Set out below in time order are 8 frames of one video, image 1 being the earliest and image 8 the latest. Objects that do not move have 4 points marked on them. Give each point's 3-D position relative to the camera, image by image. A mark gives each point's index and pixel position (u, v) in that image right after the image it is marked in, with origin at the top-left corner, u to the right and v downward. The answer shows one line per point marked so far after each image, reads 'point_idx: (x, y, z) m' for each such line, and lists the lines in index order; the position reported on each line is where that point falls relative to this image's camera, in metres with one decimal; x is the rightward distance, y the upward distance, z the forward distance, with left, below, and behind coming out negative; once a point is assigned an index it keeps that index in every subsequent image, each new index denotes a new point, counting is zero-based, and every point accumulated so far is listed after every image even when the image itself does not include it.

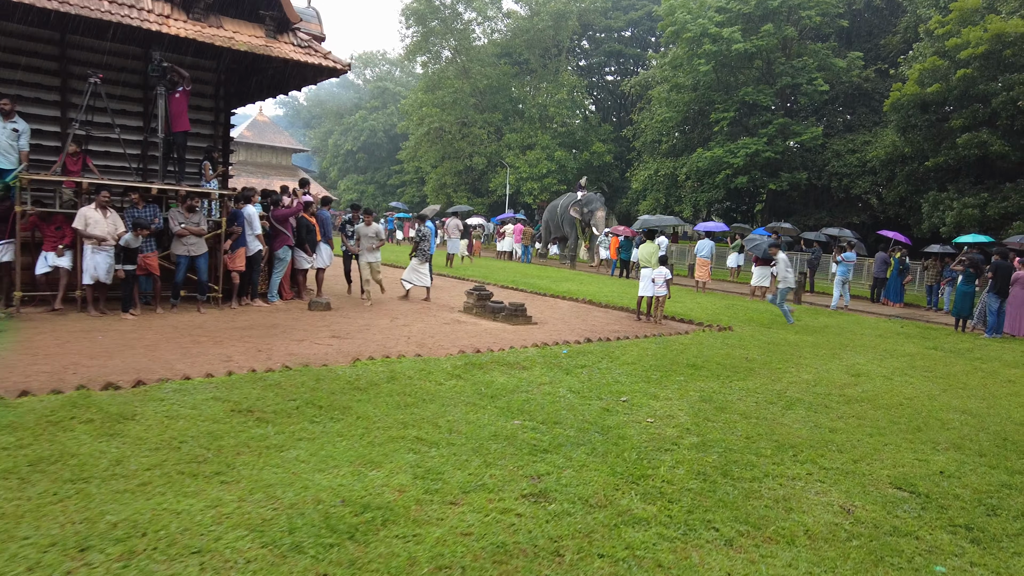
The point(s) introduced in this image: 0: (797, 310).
0: (+5.9, -0.5, +13.7) m
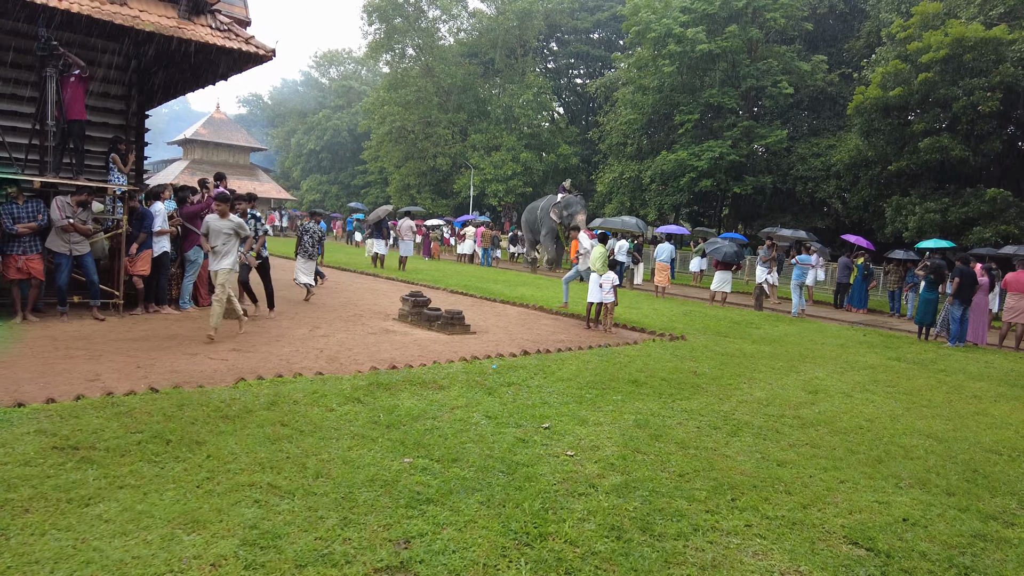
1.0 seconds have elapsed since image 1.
0: (+4.8, -0.6, +13.2) m
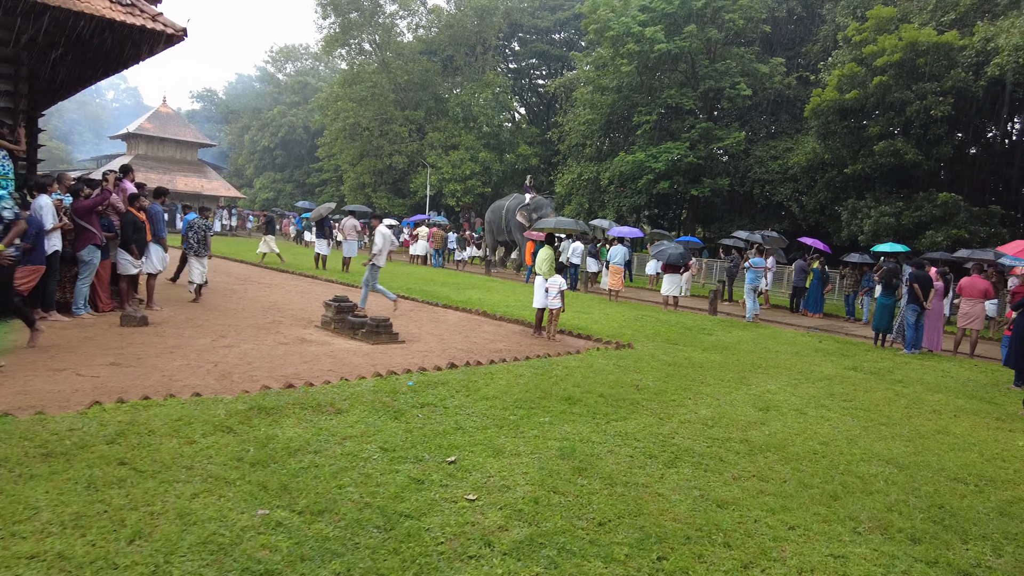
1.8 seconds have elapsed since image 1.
0: (+3.8, -0.7, +12.7) m
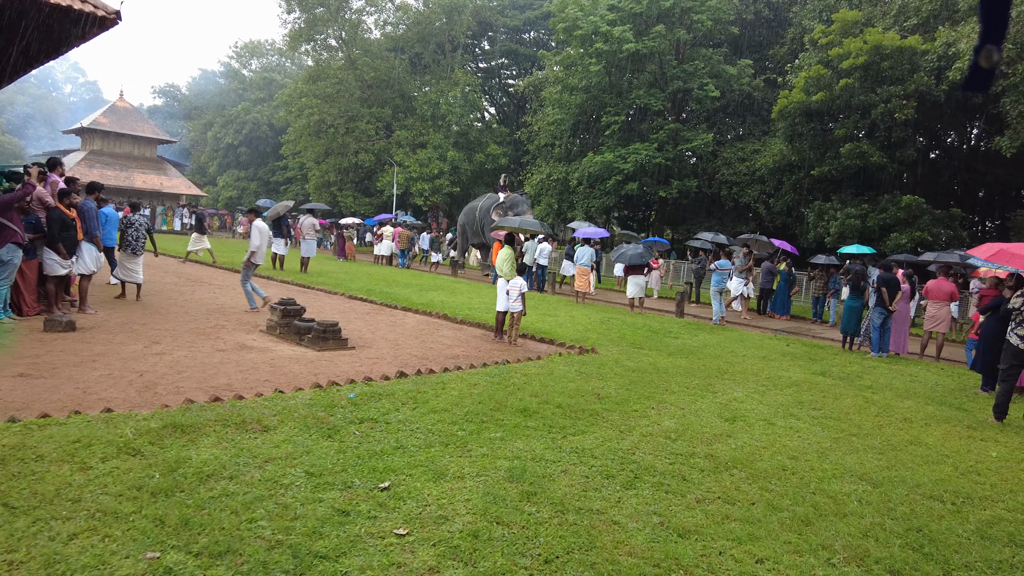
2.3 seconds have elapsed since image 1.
0: (+3.1, -0.7, +12.4) m
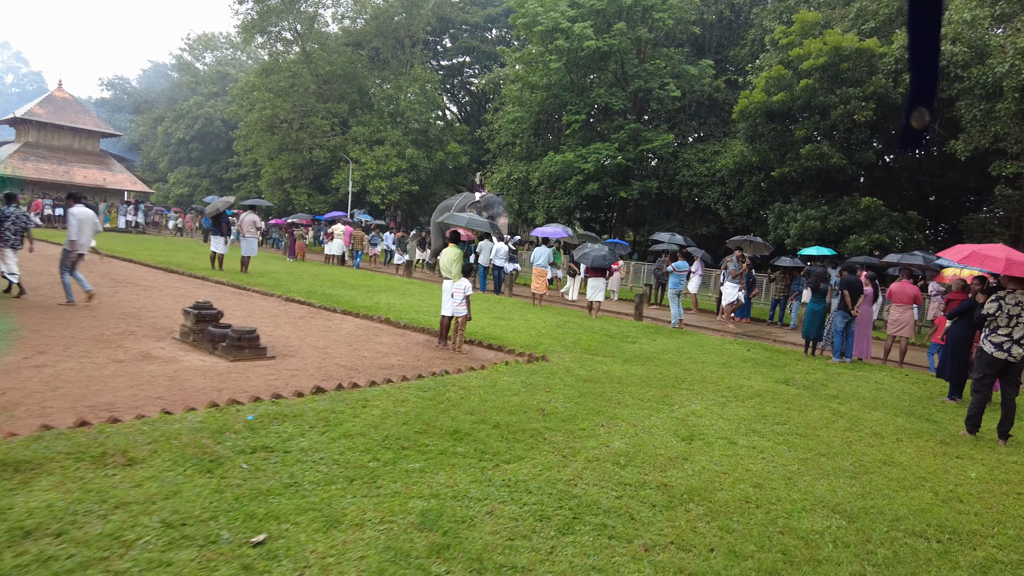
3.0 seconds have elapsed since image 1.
0: (+2.2, -0.7, +11.8) m
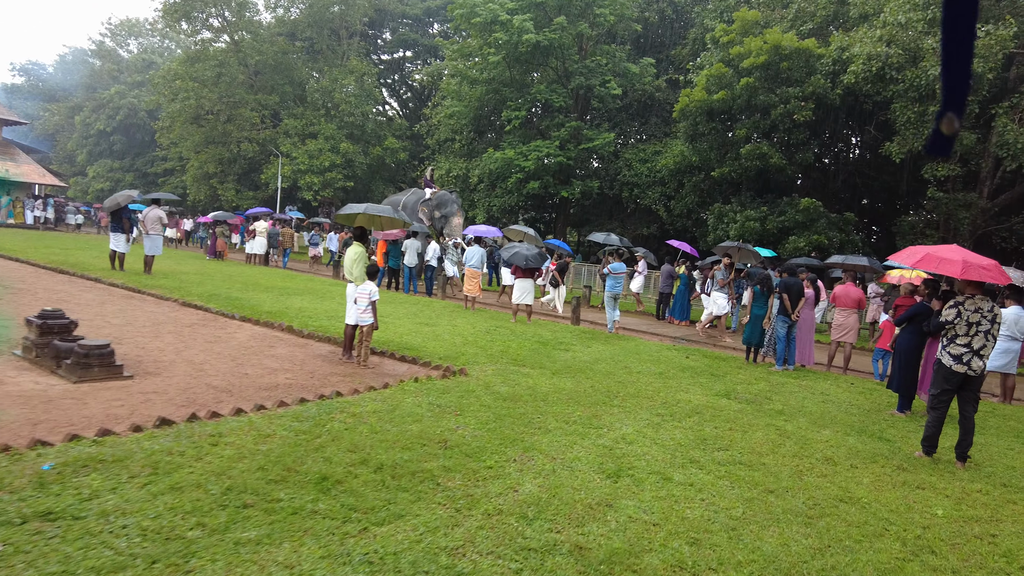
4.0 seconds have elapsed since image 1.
0: (+1.0, -0.8, +11.1) m
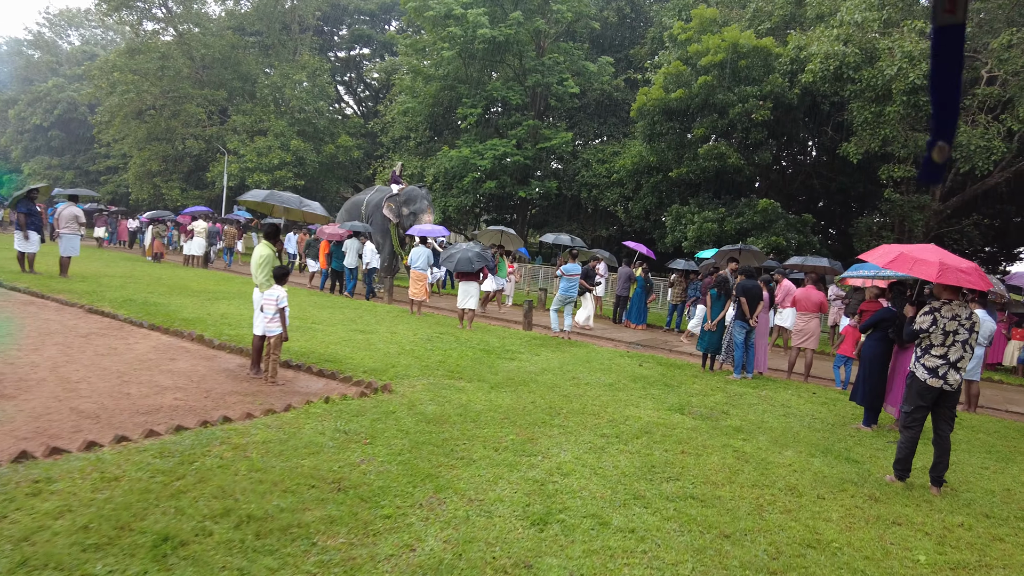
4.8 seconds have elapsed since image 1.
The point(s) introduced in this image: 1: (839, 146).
0: (+0.1, -0.8, +10.3) m
1: (+9.4, +4.1, +19.1) m
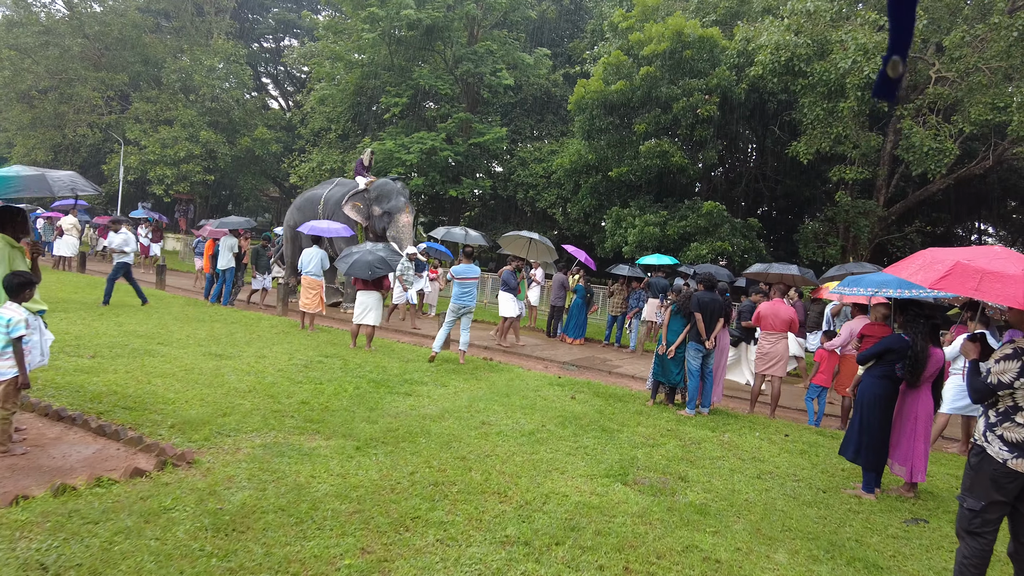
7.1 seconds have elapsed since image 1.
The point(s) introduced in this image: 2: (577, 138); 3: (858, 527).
0: (-1.1, -1.0, +8.3) m
1: (+7.5, +3.8, +17.9) m
2: (+1.9, +4.5, +19.5) m
3: (+2.2, -1.5, +4.2) m
